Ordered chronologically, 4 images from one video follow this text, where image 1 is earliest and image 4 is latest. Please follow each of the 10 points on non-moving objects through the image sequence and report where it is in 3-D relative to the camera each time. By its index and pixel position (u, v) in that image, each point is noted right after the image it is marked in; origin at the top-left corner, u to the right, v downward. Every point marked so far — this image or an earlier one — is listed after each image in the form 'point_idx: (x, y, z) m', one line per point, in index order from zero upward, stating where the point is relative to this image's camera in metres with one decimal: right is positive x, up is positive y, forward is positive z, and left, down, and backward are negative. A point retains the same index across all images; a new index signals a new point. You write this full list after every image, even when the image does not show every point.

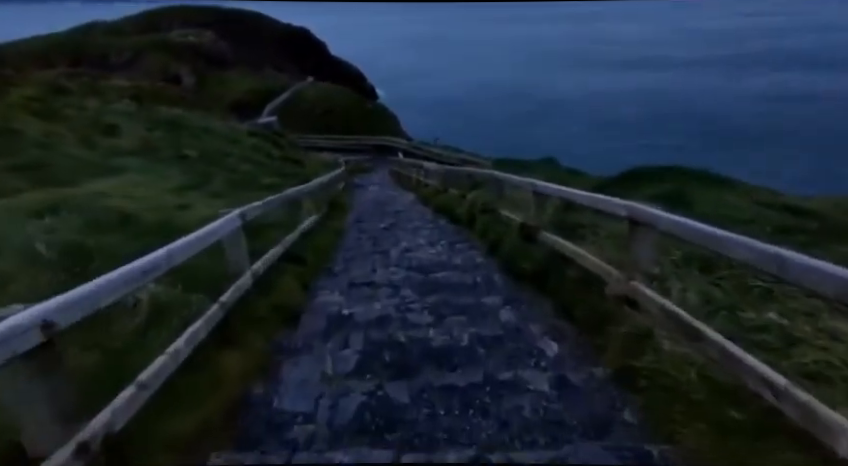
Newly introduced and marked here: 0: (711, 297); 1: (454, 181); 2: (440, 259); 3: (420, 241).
0: (+2.0, -0.5, +3.0) m
1: (+0.8, +1.3, +11.5) m
2: (+0.2, -0.4, +5.9) m
3: (-0.1, -0.1, +7.1) m
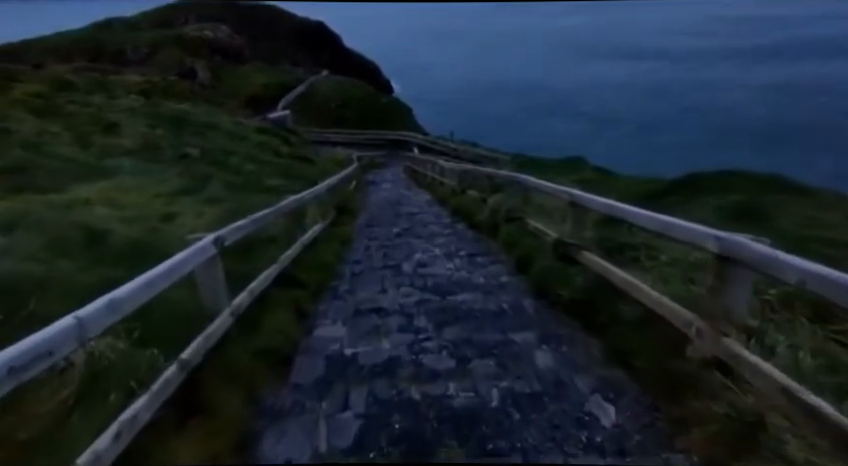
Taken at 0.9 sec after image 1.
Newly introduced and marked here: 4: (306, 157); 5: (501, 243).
0: (+2.1, -0.7, +2.2) m
1: (+1.2, +1.2, +10.7) m
2: (+0.4, -0.5, +5.1) m
3: (+0.2, -0.3, +6.4) m
4: (-3.8, +2.5, +13.8) m
5: (+1.1, -0.1, +6.1) m
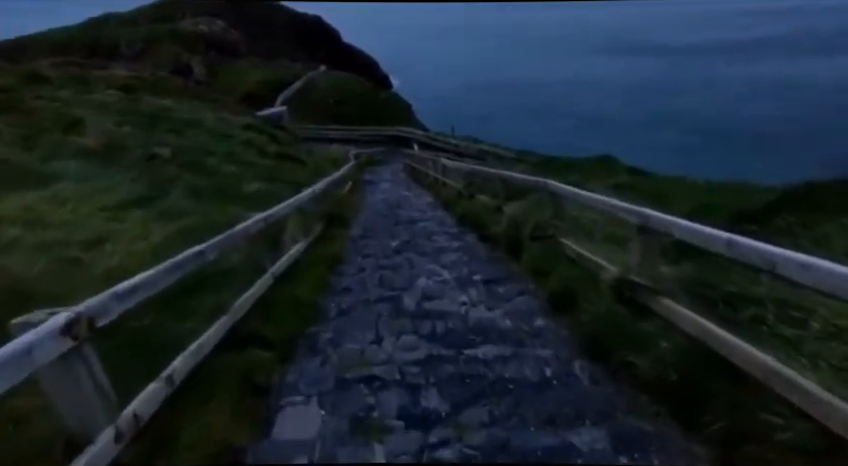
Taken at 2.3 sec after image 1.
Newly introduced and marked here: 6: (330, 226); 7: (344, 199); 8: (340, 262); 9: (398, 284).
0: (+2.2, -0.9, +1.0) m
1: (+1.2, +1.0, +9.5) m
2: (+0.5, -0.8, +3.9) m
3: (+0.2, -0.5, +5.2) m
4: (-3.8, +2.3, +12.6) m
5: (+1.2, -0.4, +4.9) m
6: (-1.7, +0.2, +7.7) m
7: (-2.0, +0.8, +10.5) m
8: (-1.1, -0.4, +5.8) m
9: (-0.3, -0.6, +5.1) m
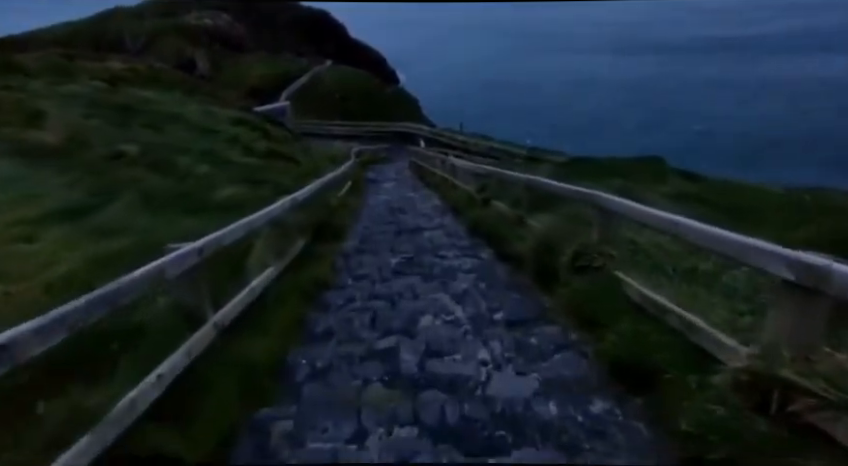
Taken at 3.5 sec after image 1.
0: (+2.2, -1.2, -0.2) m
1: (+1.4, +0.8, +8.2) m
2: (+0.5, -1.0, +2.7) m
3: (+0.3, -0.8, +4.0) m
4: (-3.6, +2.1, +11.4) m
5: (+1.2, -0.6, +3.6) m
6: (-1.6, 0.0, +6.5) m
7: (-1.8, +0.7, +9.3) m
8: (-1.1, -0.6, +4.6) m
9: (-0.3, -0.8, +3.9) m
